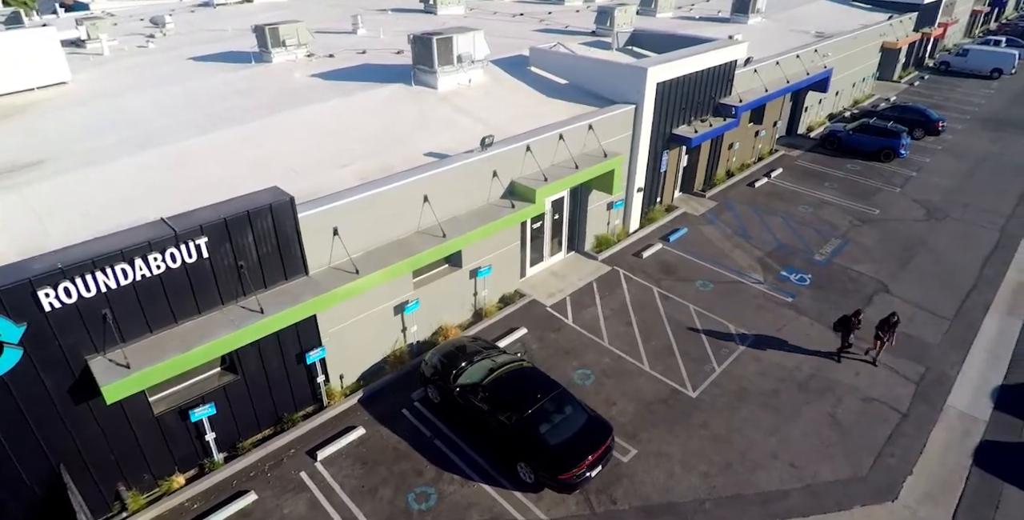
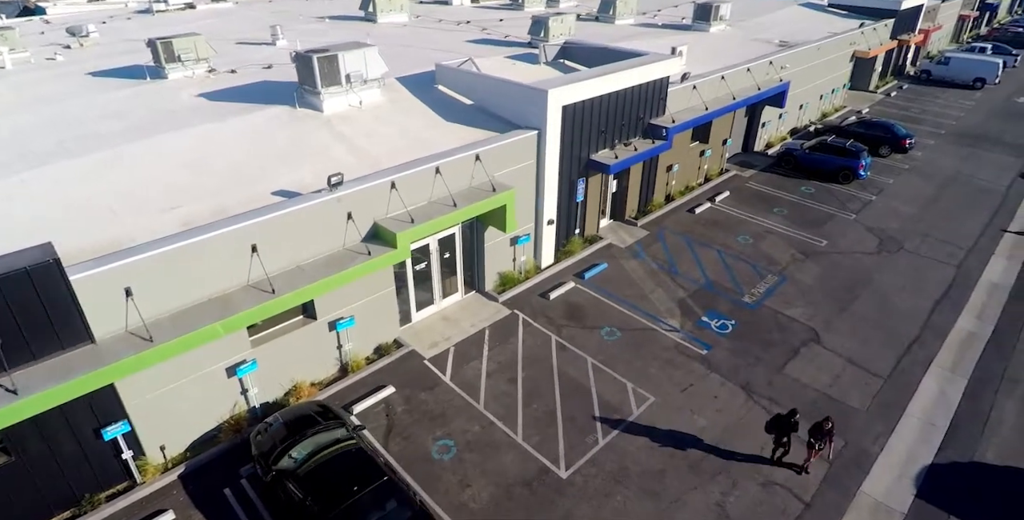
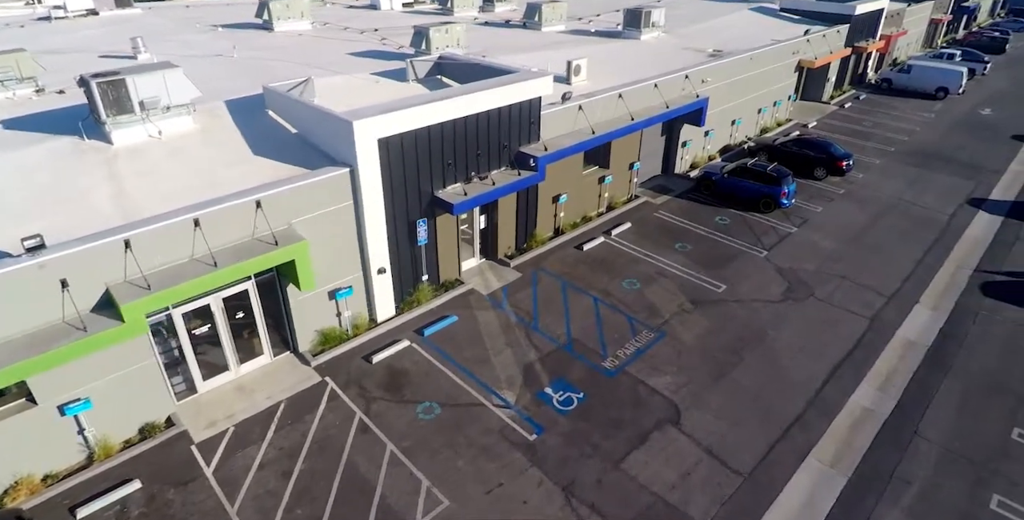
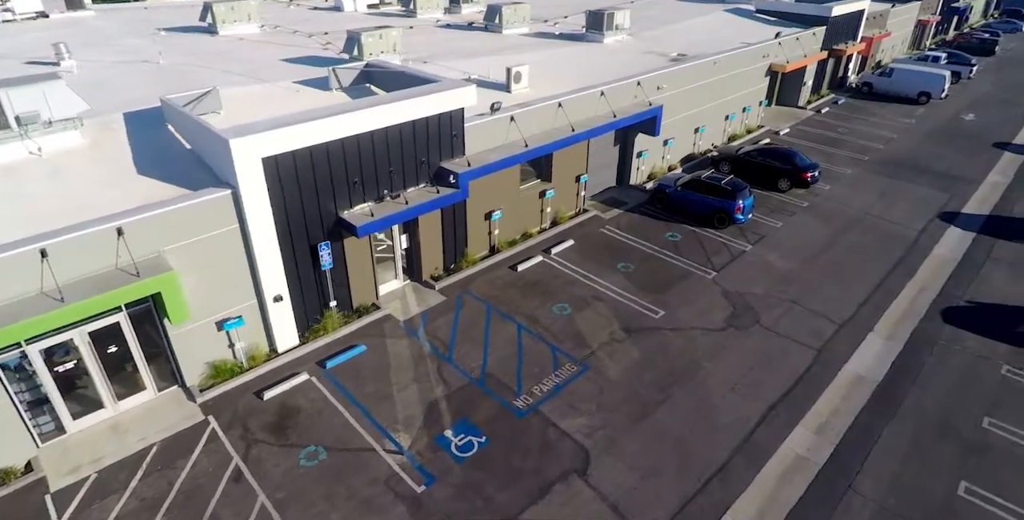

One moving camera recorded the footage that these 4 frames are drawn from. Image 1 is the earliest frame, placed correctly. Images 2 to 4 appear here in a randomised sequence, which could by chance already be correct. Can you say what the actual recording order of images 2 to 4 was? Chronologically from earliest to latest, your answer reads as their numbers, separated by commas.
2, 3, 4
